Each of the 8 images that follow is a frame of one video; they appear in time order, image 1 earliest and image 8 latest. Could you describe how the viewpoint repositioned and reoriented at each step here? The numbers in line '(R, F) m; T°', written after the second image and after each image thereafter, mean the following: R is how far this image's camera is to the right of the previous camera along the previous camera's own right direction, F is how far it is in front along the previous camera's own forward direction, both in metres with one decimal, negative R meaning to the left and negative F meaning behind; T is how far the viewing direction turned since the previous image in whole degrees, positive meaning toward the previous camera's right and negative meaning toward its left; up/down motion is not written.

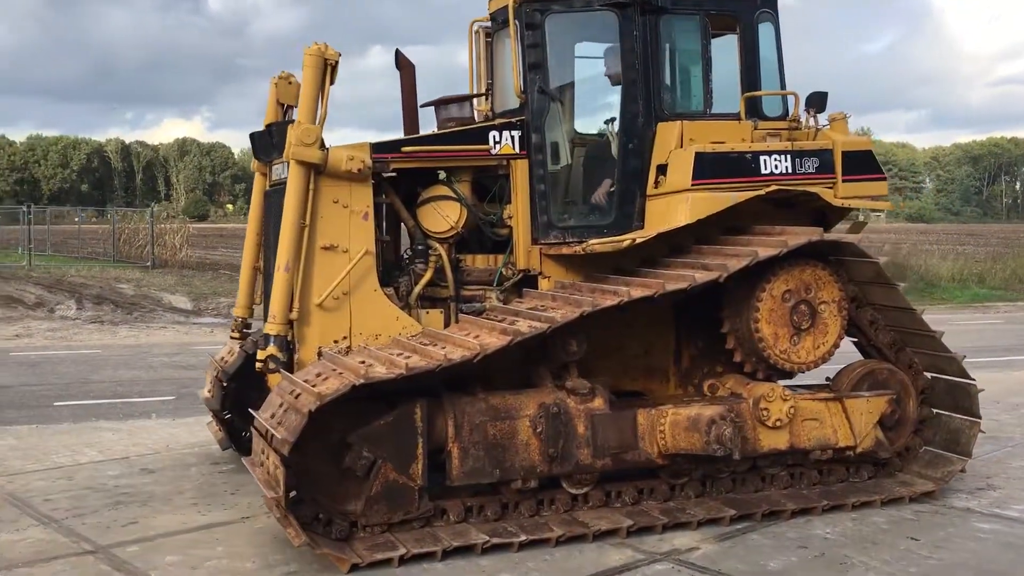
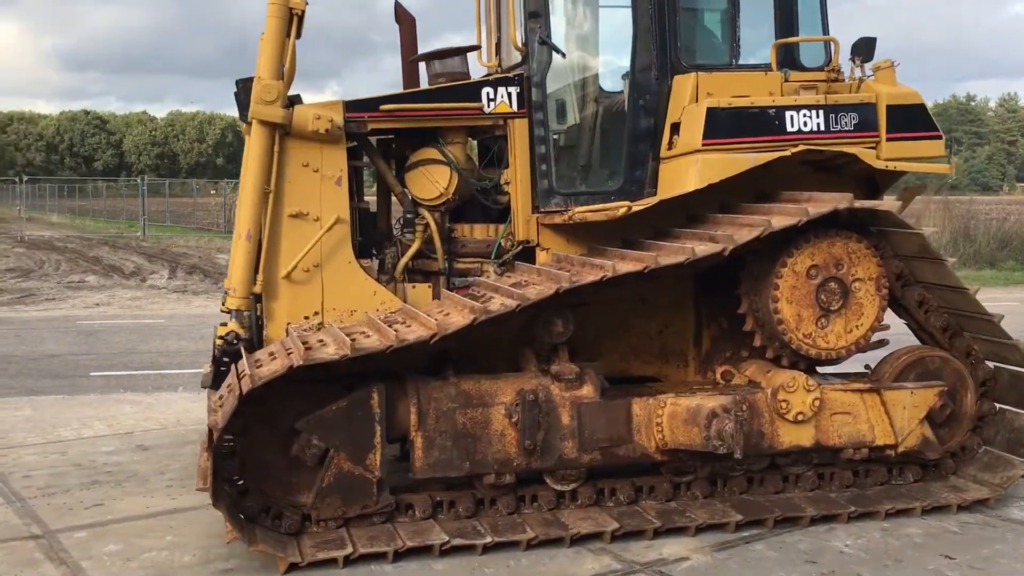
(+0.7, +0.6) m; -7°
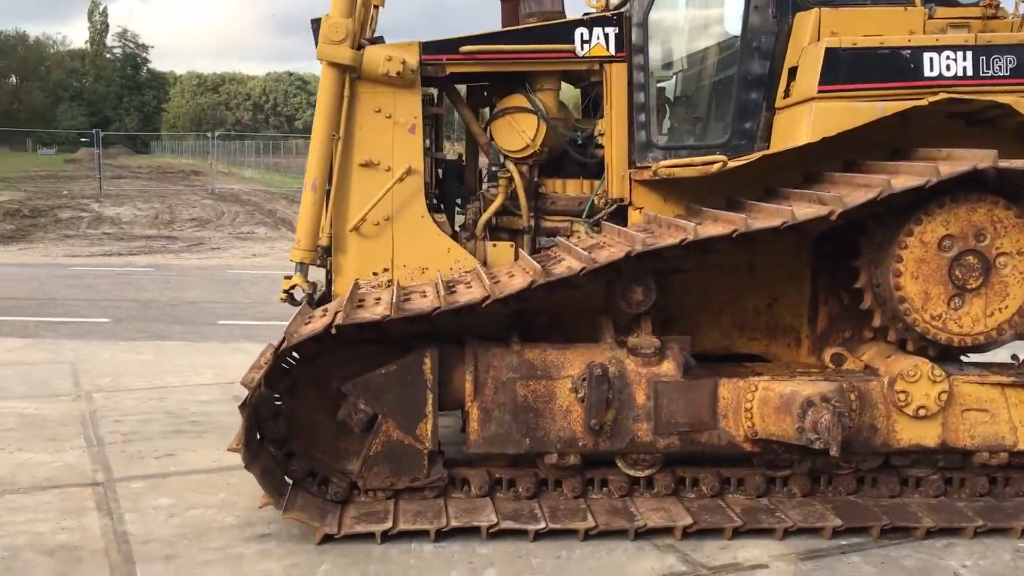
(+0.4, +0.5) m; -10°
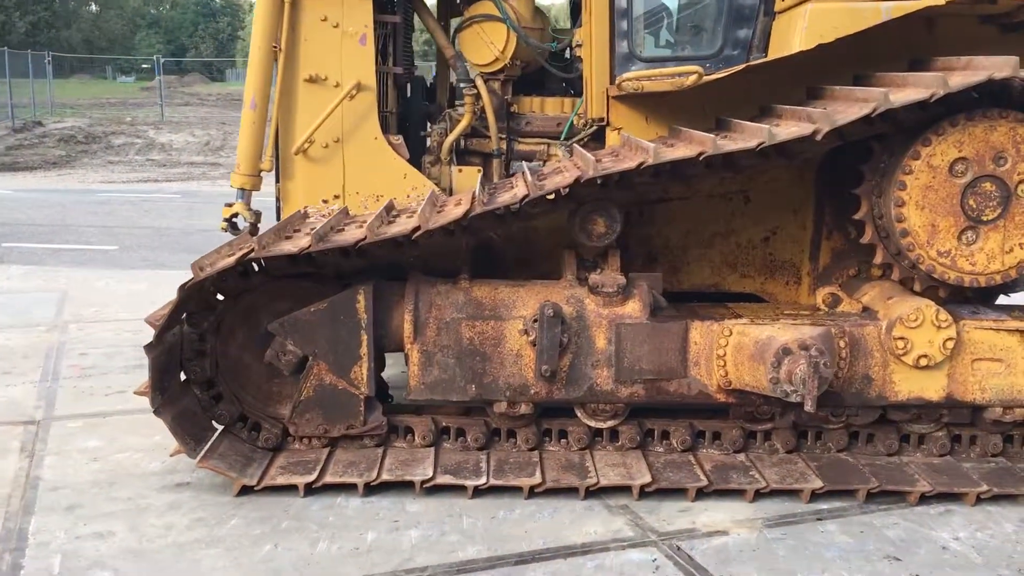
(+0.5, +0.5) m; -4°
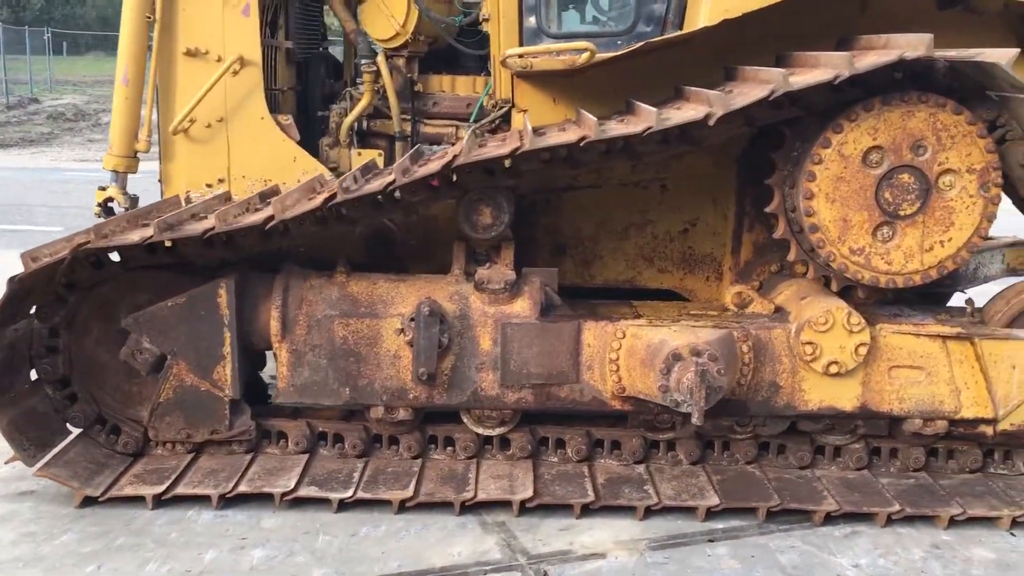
(+0.5, +0.3) m; 0°
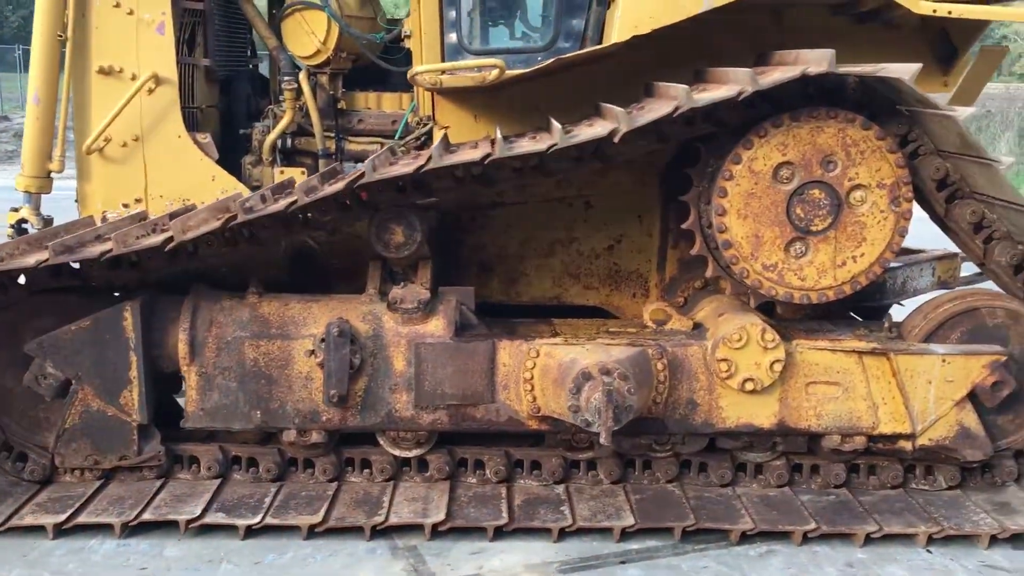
(+0.2, 0.0) m; +1°
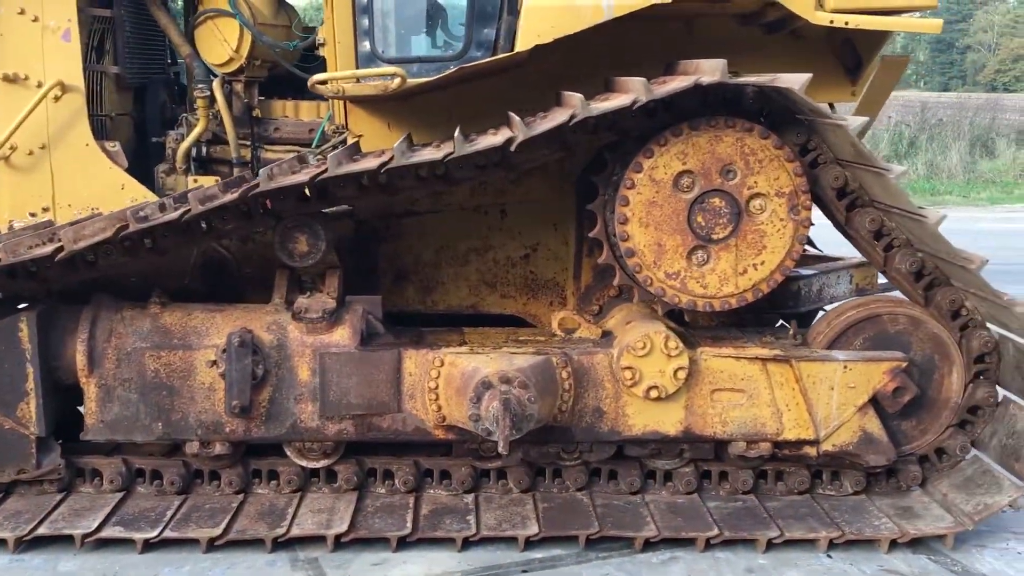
(+0.2, 0.0) m; +2°
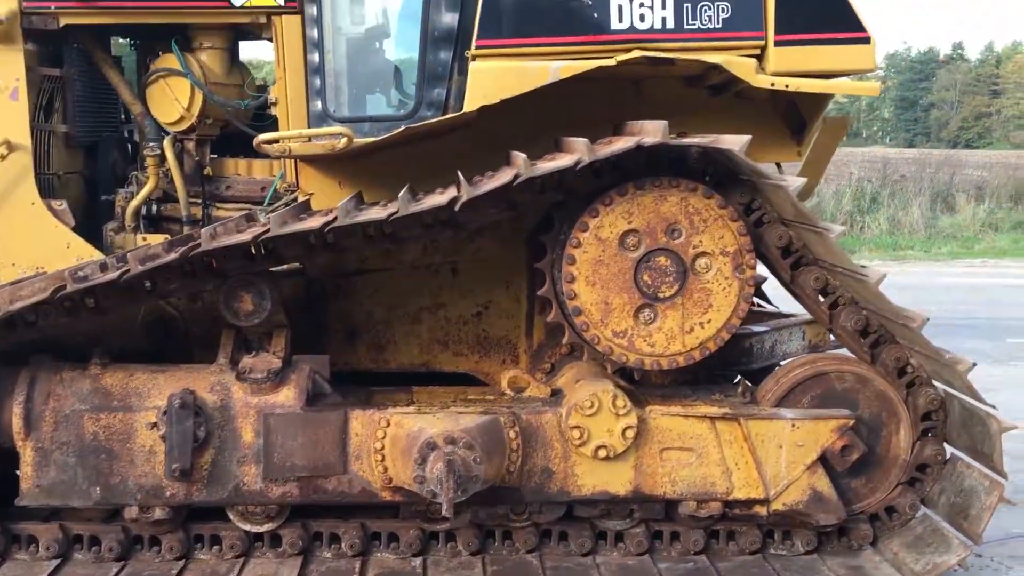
(+0.1, 0.0) m; +2°
